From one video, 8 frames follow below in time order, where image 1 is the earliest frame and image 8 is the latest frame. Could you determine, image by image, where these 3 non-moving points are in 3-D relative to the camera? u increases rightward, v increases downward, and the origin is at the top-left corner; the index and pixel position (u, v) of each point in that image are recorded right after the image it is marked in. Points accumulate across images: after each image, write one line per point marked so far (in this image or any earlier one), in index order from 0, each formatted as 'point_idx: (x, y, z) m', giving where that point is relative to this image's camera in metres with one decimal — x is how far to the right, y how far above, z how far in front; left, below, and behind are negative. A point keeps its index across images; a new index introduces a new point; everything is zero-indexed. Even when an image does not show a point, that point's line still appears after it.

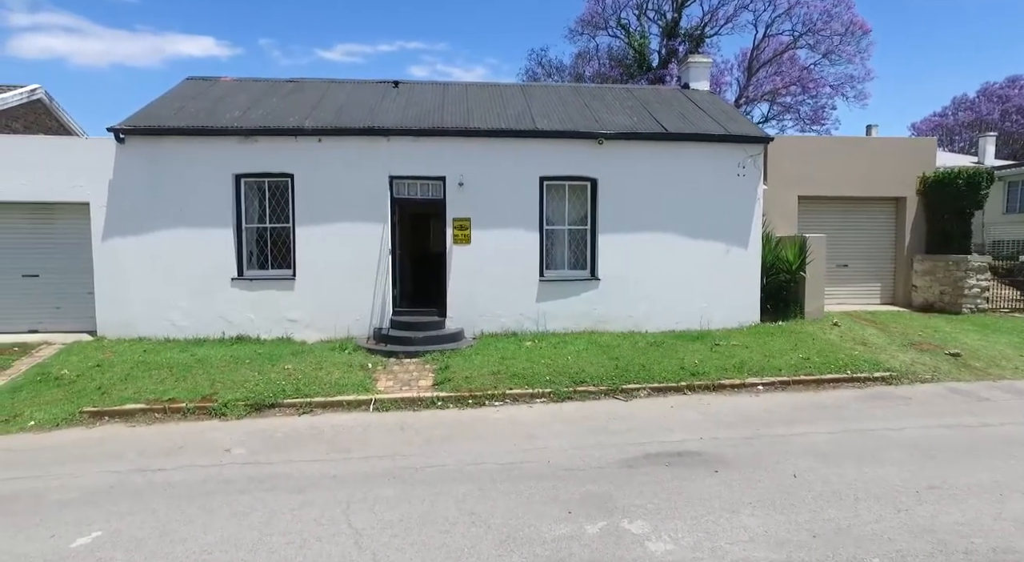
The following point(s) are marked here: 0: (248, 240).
0: (-4.1, +0.6, +8.7) m
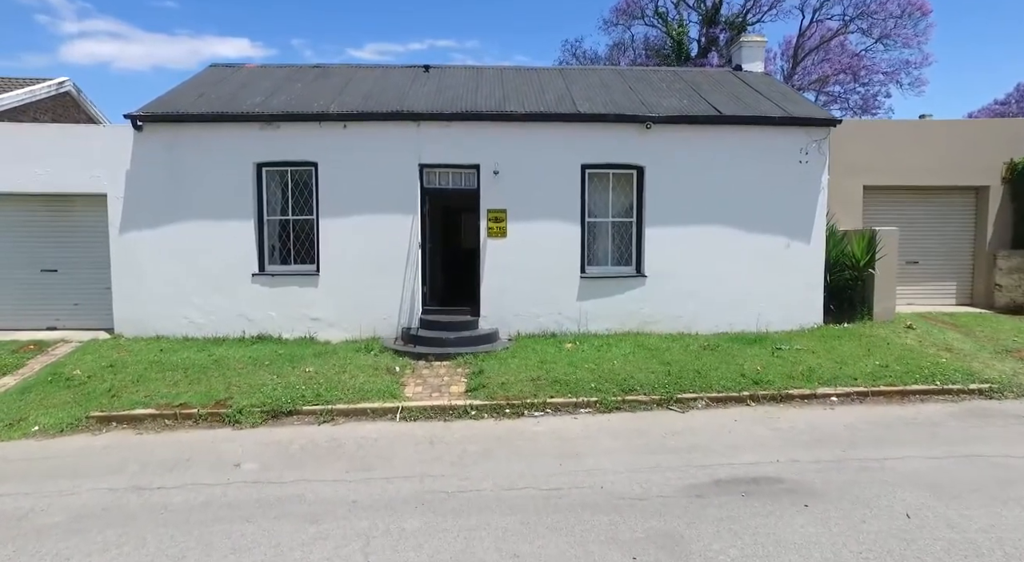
0: (-3.5, +0.7, +8.3) m
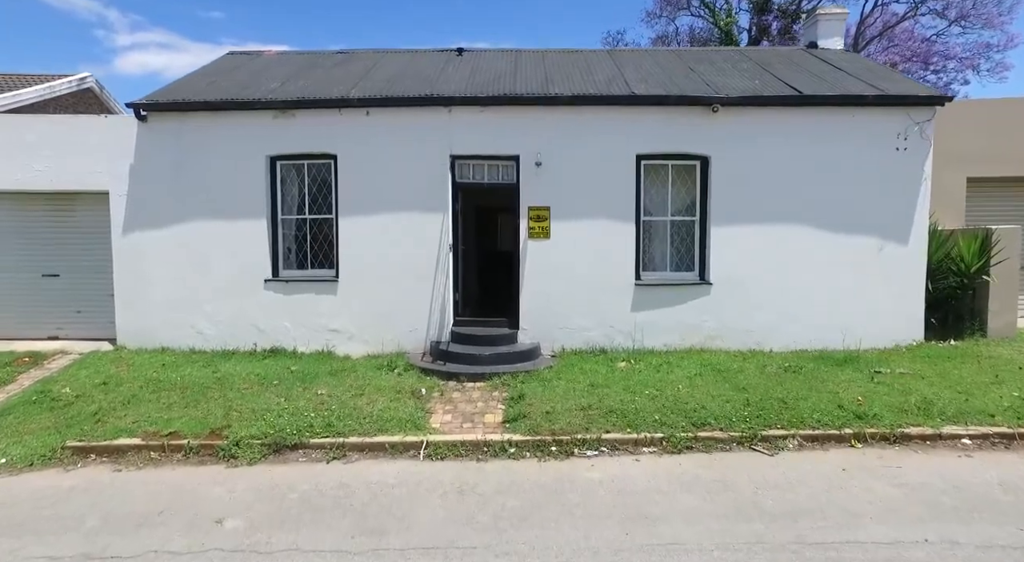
0: (-3.0, +0.6, +7.4) m
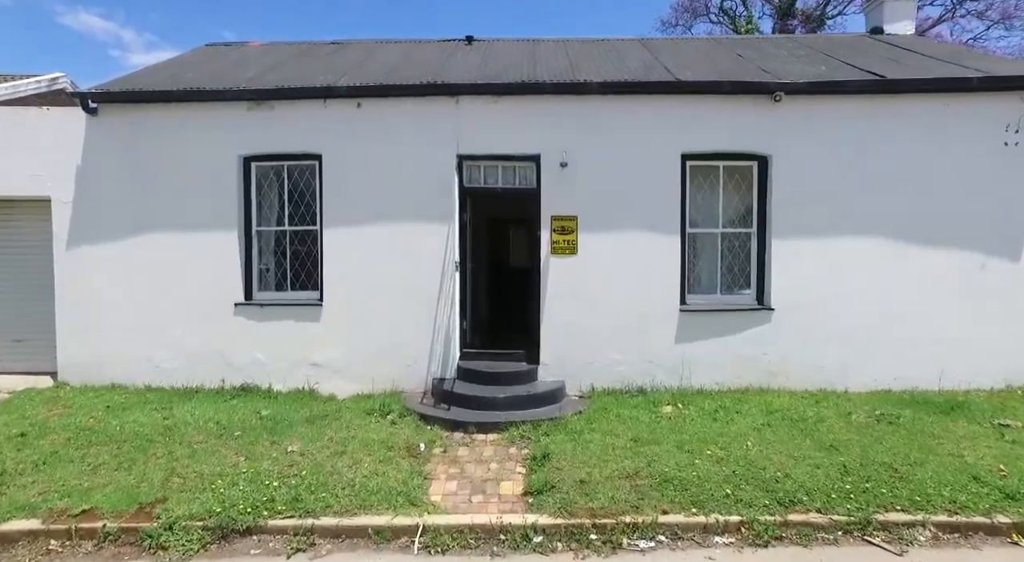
0: (-2.8, +0.3, +6.3) m
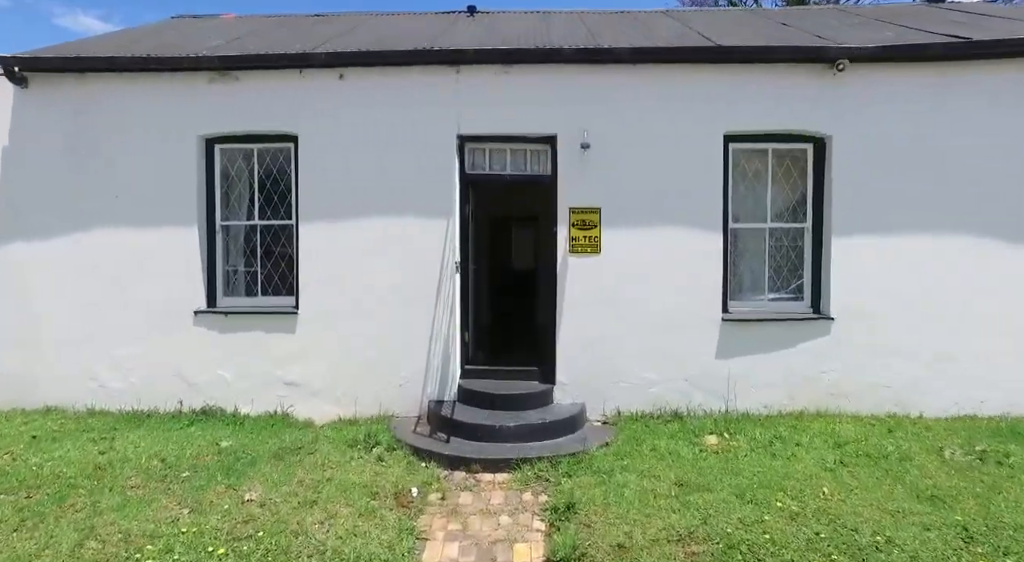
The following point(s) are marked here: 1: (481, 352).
0: (-2.7, +0.3, +5.4) m
1: (-0.3, -0.7, +5.4) m
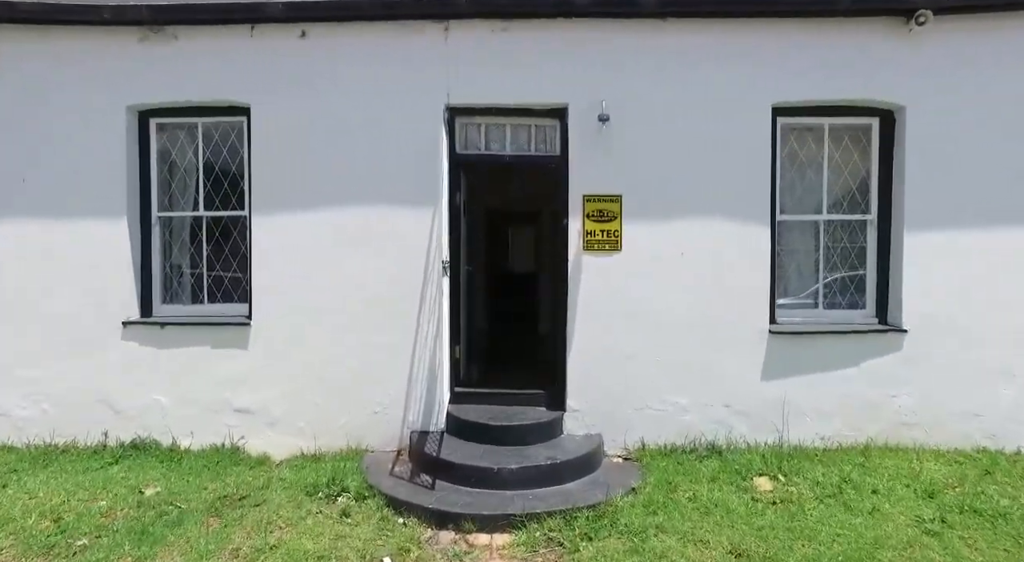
0: (-2.7, +0.3, +4.4) m
1: (-0.3, -0.7, +4.5) m
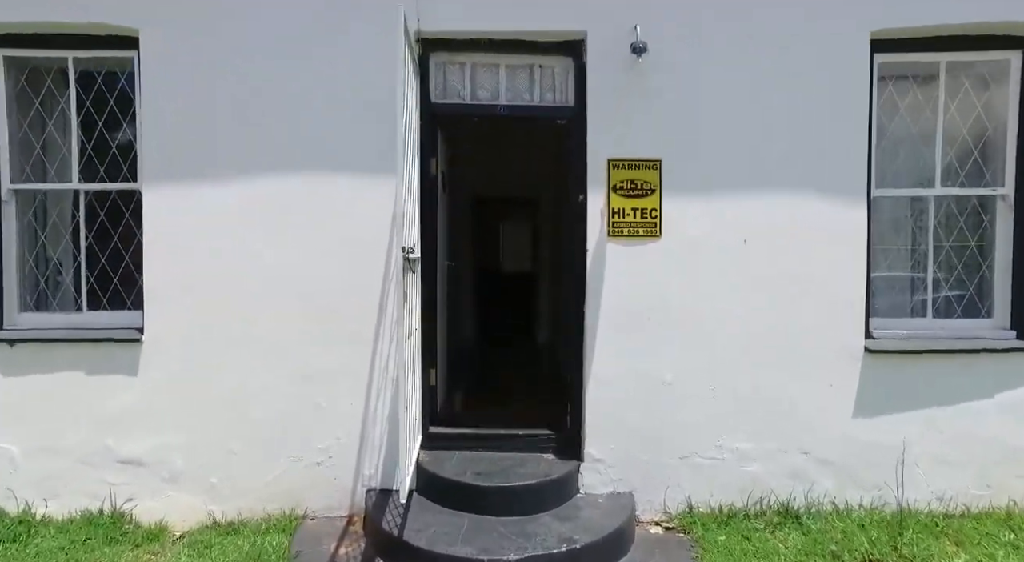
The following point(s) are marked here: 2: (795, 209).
0: (-2.7, +0.3, +3.2) m
1: (-0.3, -0.7, +3.3) m
2: (+1.5, +0.4, +2.9) m
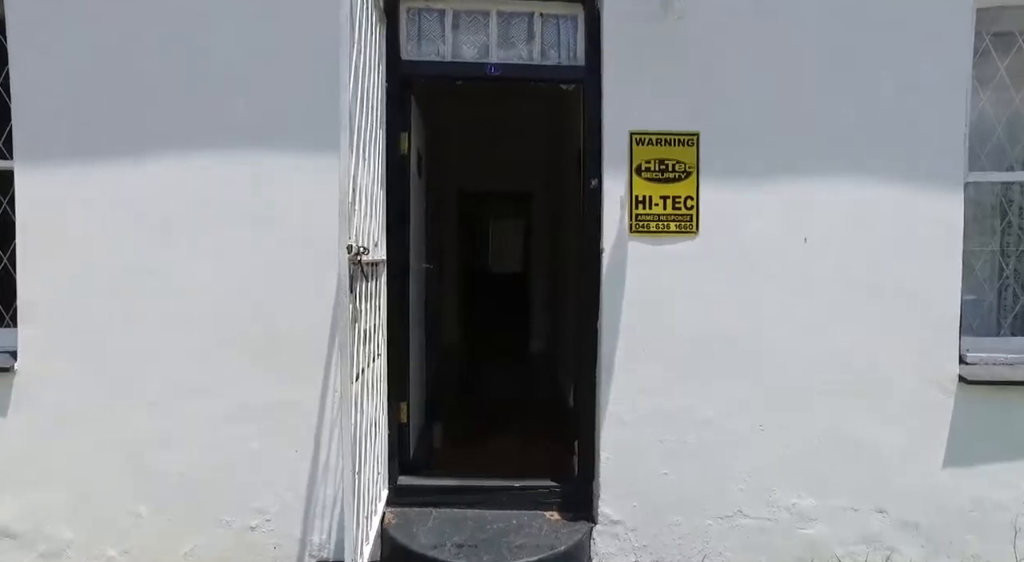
0: (-2.7, +0.2, +2.4) m
1: (-0.3, -0.7, +2.5) m
2: (+1.5, +0.3, +2.2) m
